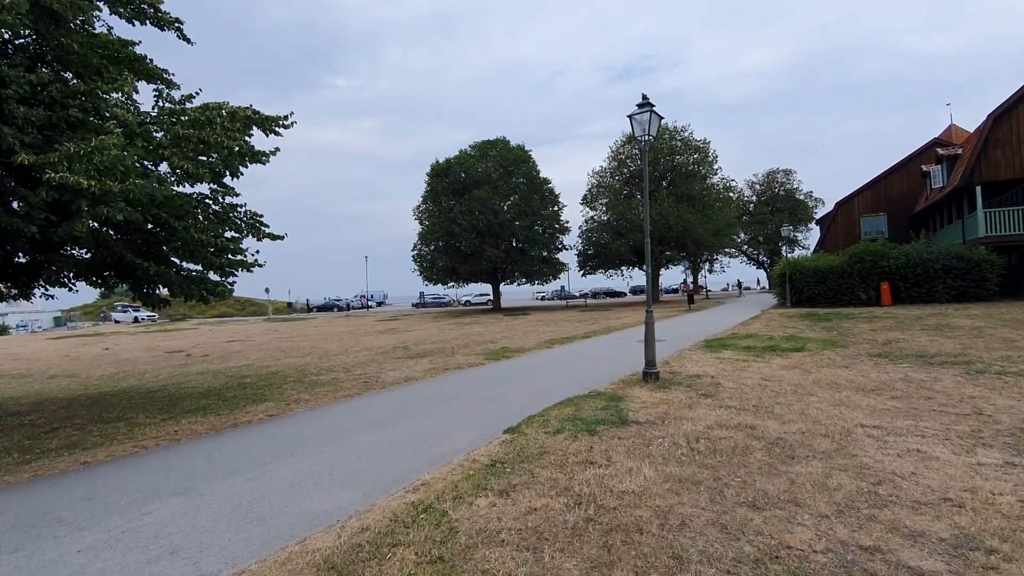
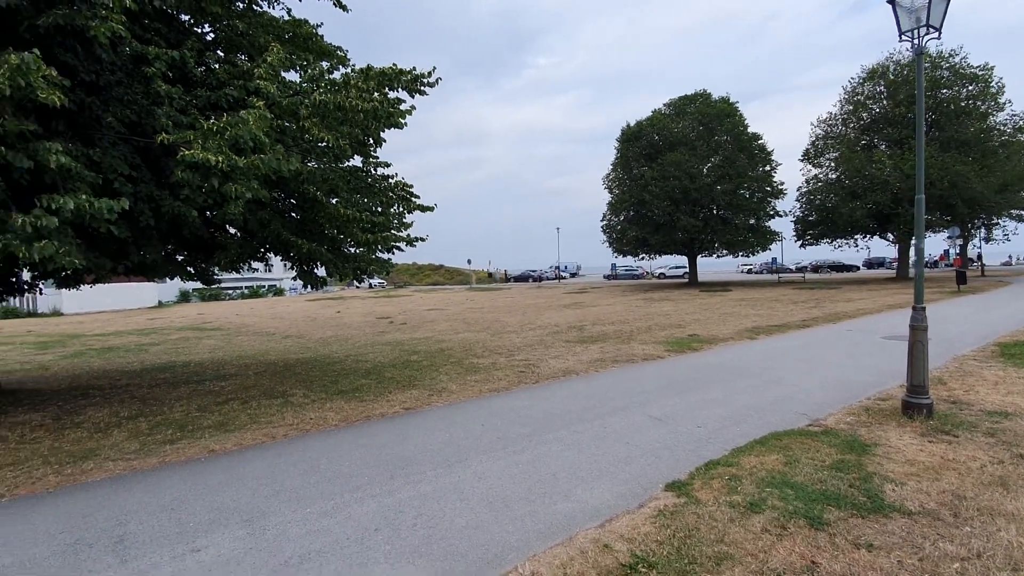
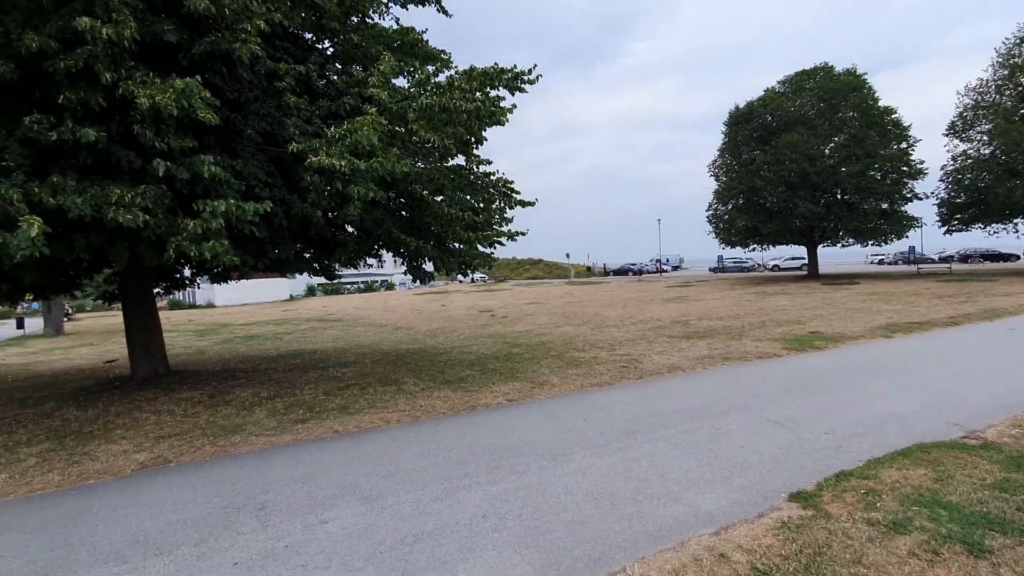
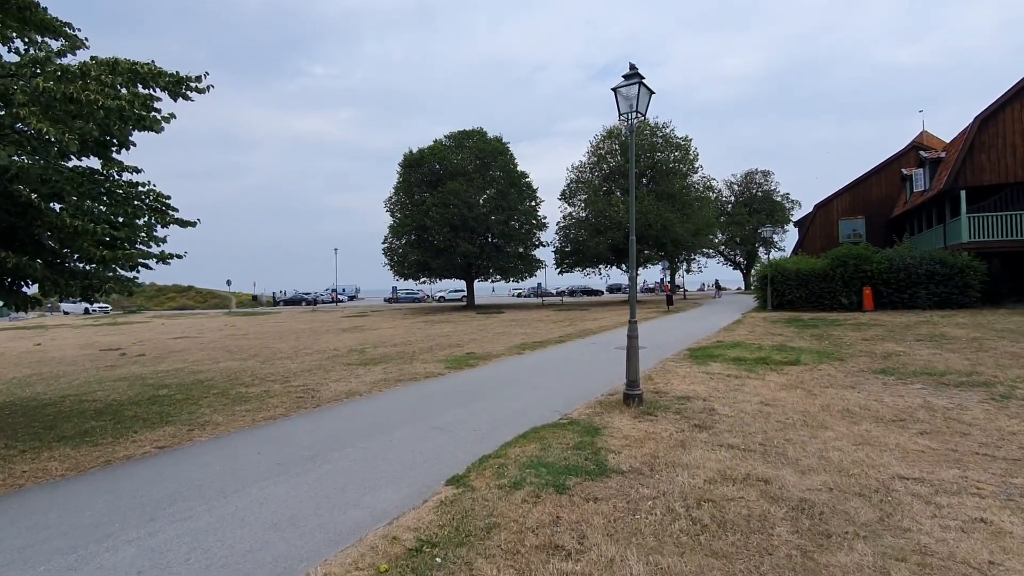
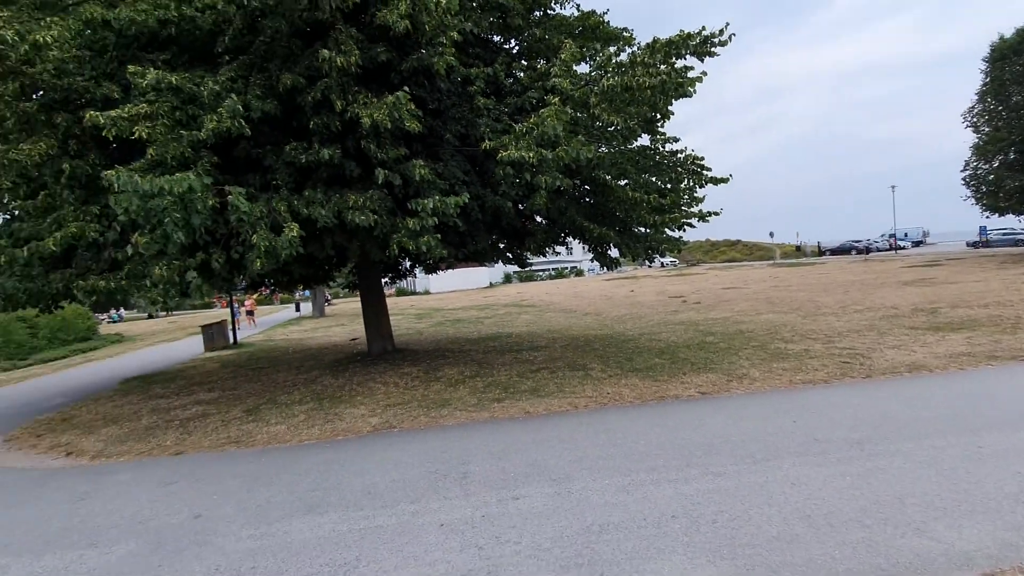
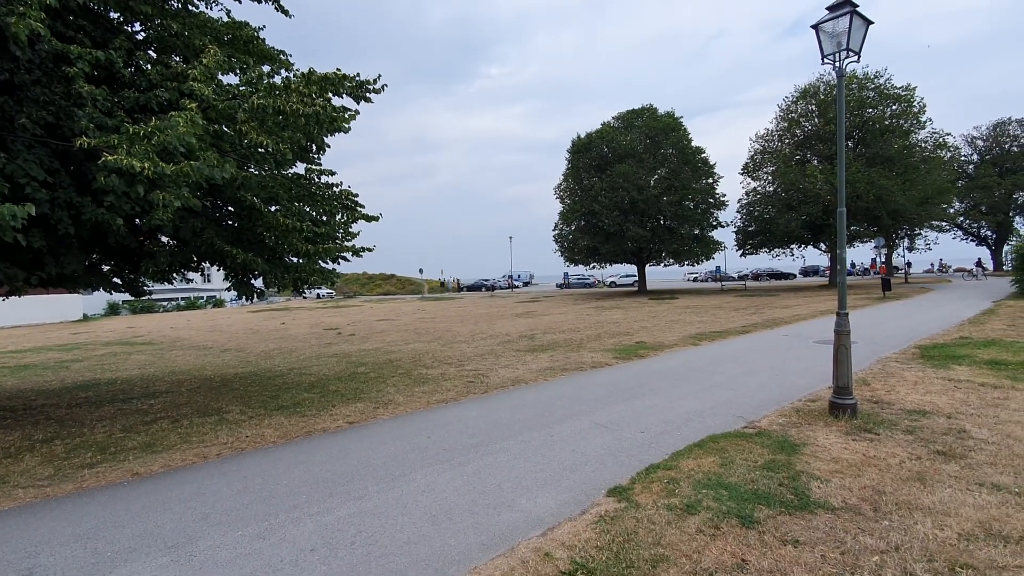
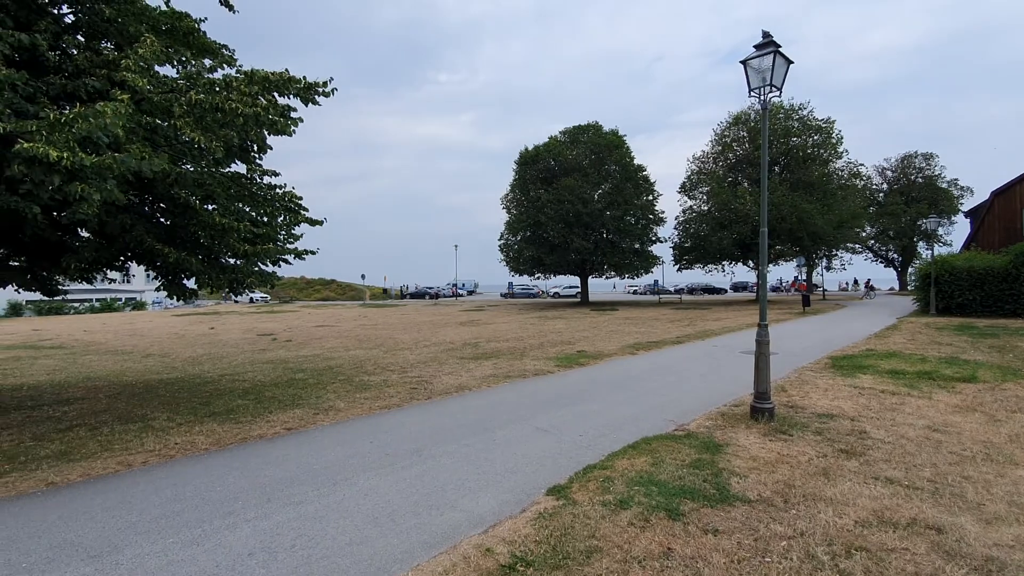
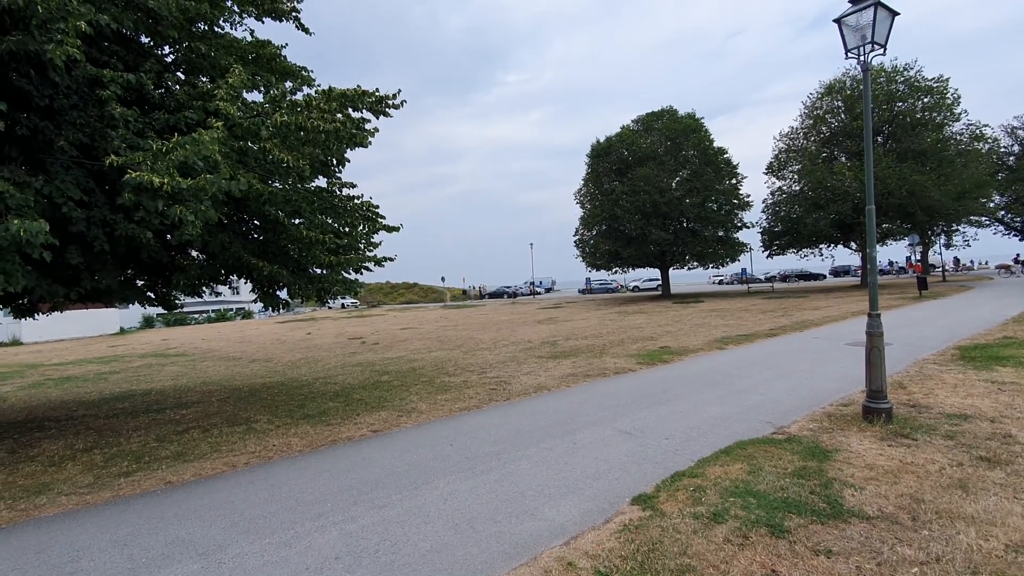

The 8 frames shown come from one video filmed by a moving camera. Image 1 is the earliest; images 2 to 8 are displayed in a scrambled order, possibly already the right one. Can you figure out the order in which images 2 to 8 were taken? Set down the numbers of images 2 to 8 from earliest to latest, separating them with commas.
4, 7, 8, 6, 2, 3, 5
